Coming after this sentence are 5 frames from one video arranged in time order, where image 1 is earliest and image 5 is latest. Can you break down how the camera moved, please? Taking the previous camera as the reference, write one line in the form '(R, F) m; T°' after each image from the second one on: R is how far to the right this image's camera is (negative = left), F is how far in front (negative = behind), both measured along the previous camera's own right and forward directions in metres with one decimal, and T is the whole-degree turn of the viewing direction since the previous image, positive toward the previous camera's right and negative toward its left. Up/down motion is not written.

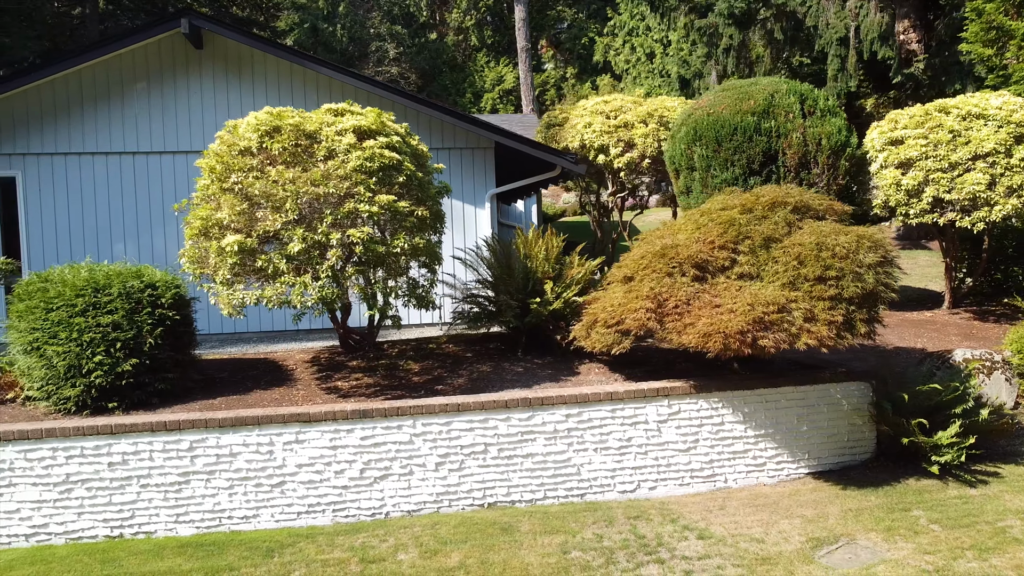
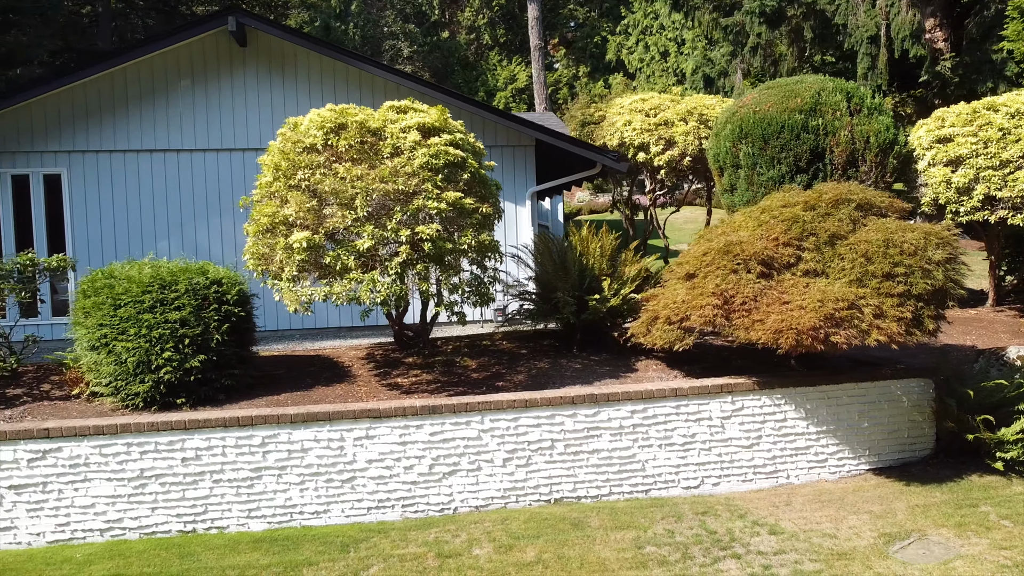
(-0.5, 0.0) m; 0°
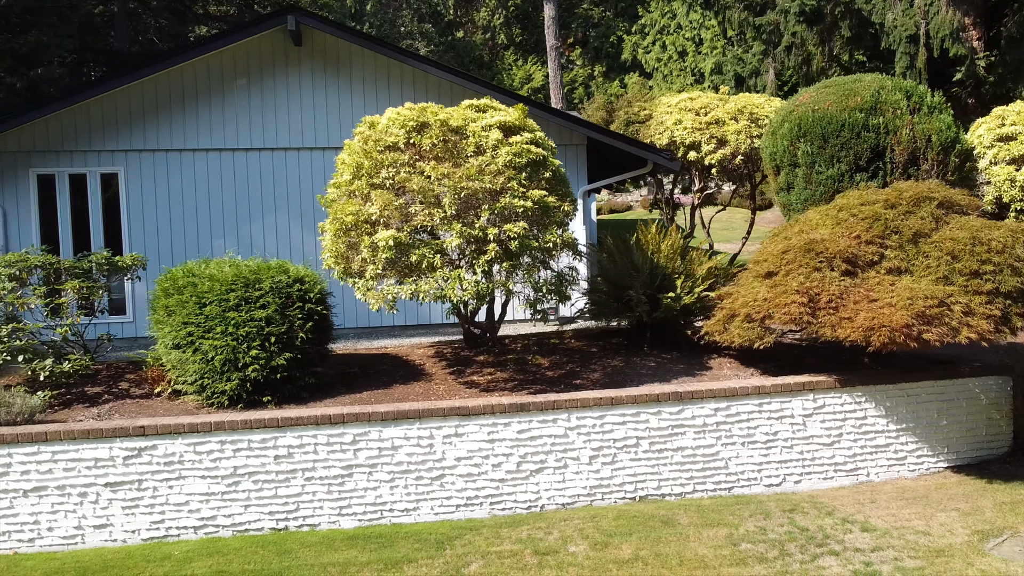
(-0.6, 0.0) m; 0°
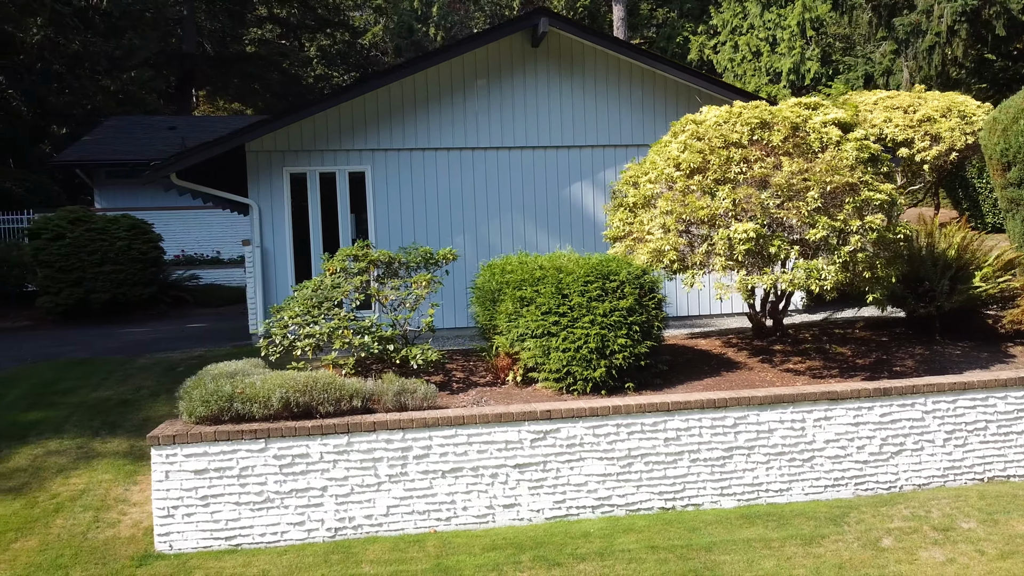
(-2.7, -0.3) m; 0°
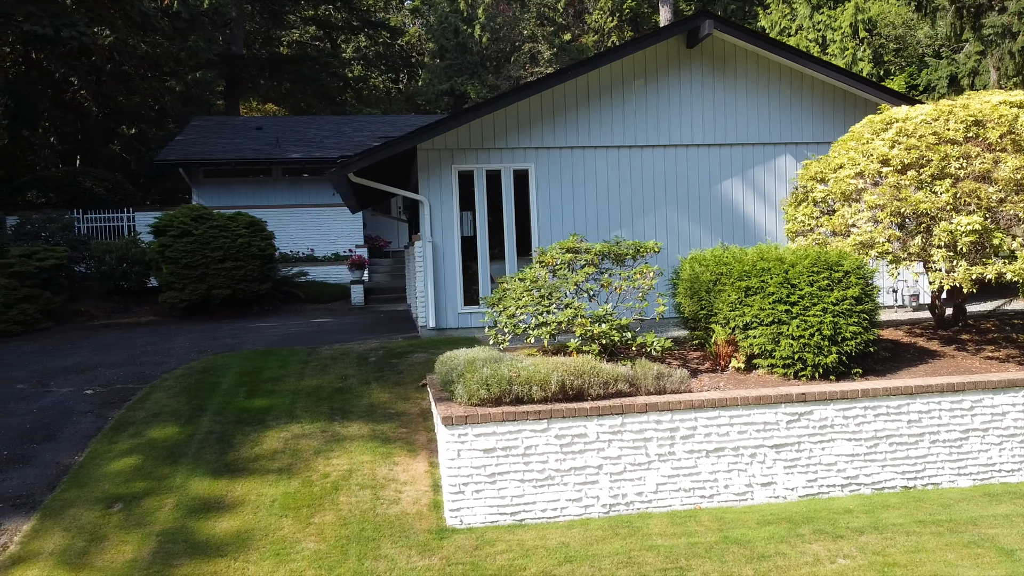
(-1.9, -0.3) m; 0°
